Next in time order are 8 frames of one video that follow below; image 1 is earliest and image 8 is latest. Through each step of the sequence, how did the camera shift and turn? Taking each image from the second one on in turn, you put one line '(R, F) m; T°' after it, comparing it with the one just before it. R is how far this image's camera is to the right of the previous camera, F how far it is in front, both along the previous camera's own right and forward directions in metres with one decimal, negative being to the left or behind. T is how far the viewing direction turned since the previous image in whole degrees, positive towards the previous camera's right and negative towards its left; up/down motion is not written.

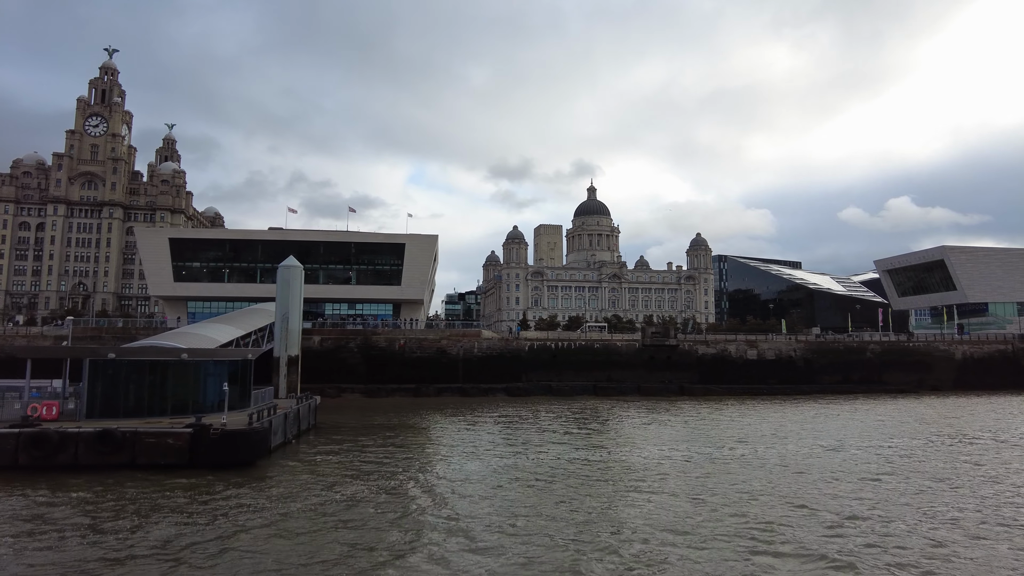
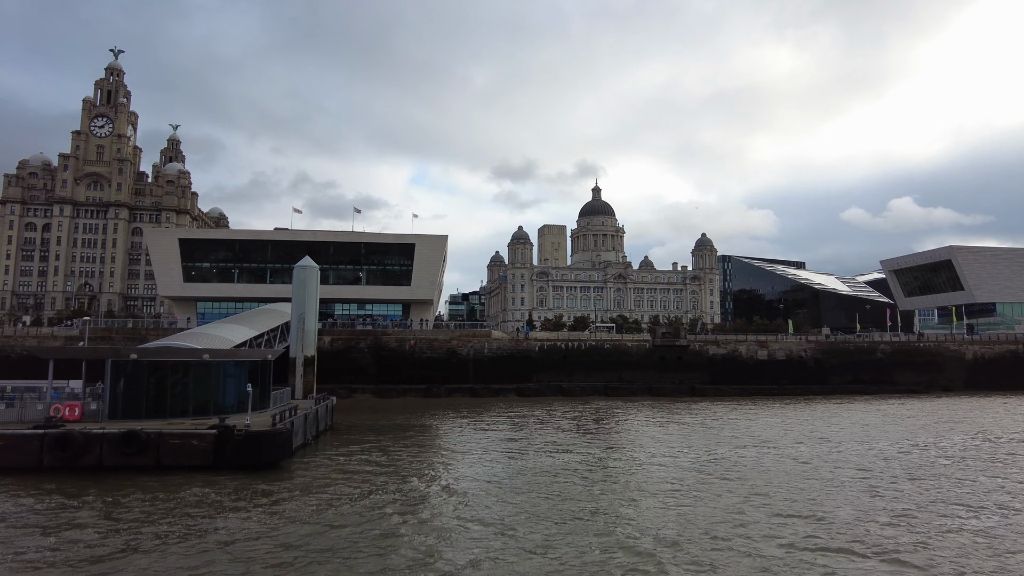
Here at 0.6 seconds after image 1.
(-0.6, +0.1) m; 0°
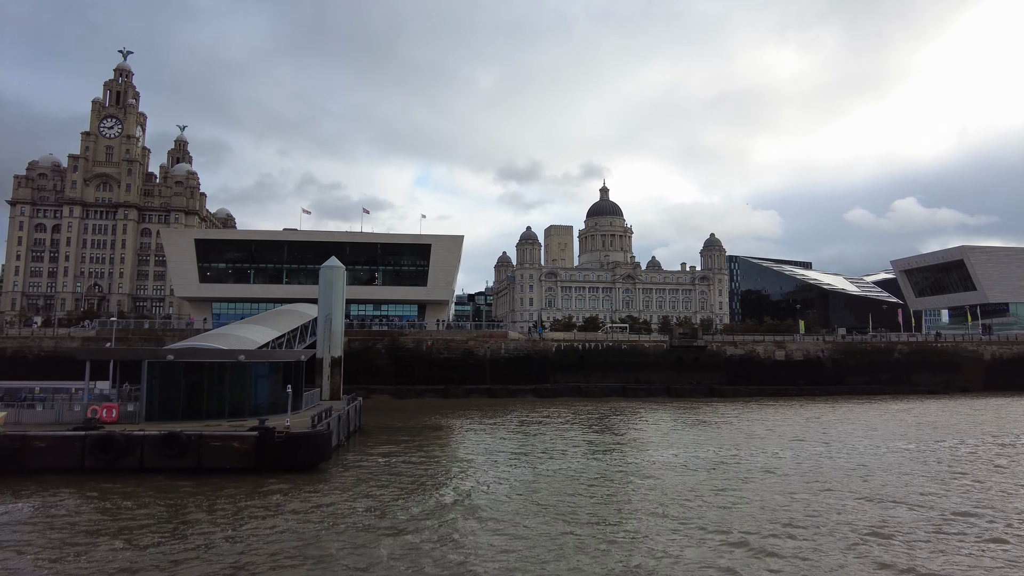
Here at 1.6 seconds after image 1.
(-1.0, +0.2) m; 0°
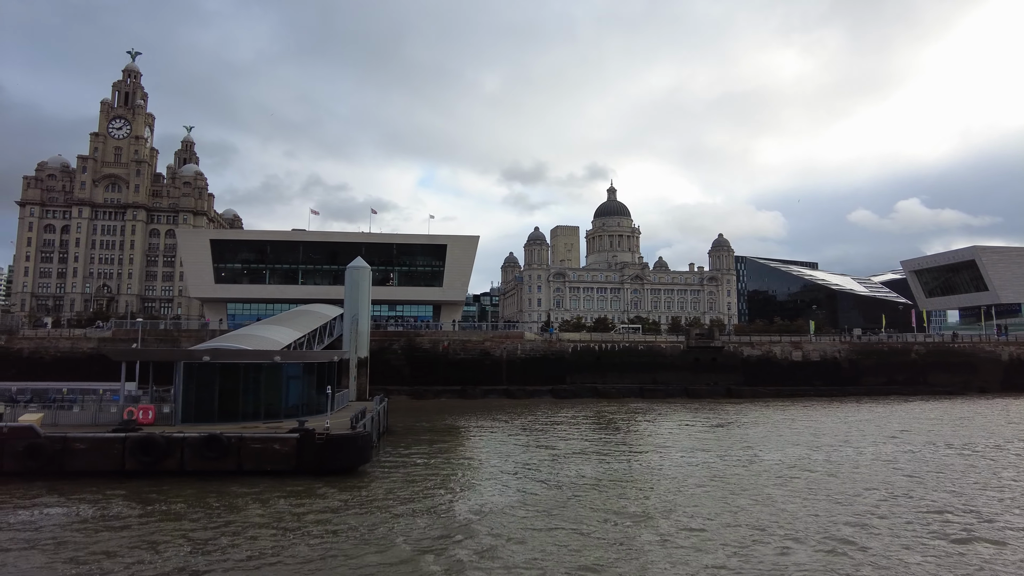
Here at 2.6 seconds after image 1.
(-1.0, +0.2) m; 0°
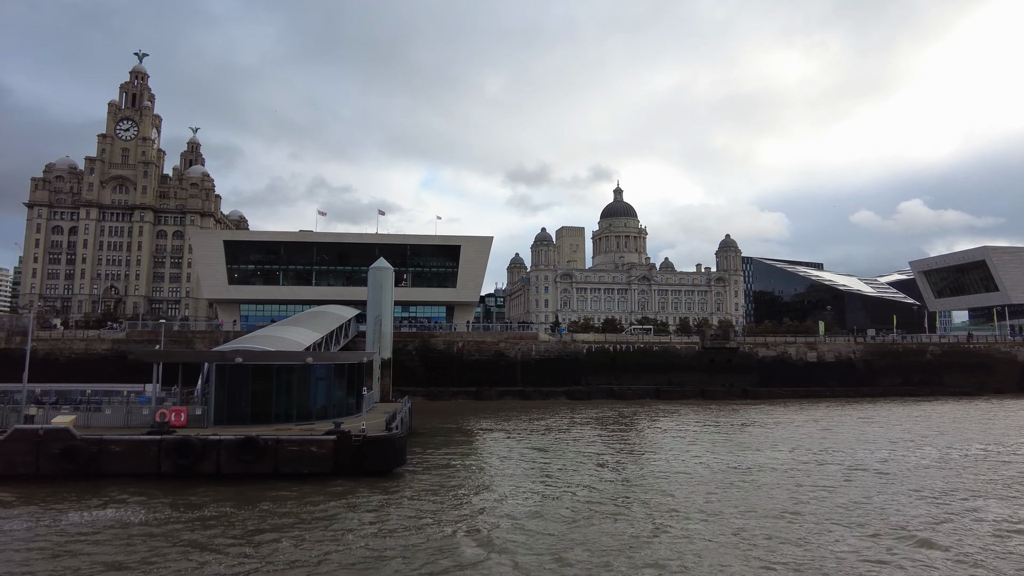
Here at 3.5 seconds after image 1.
(-0.9, +0.1) m; 0°
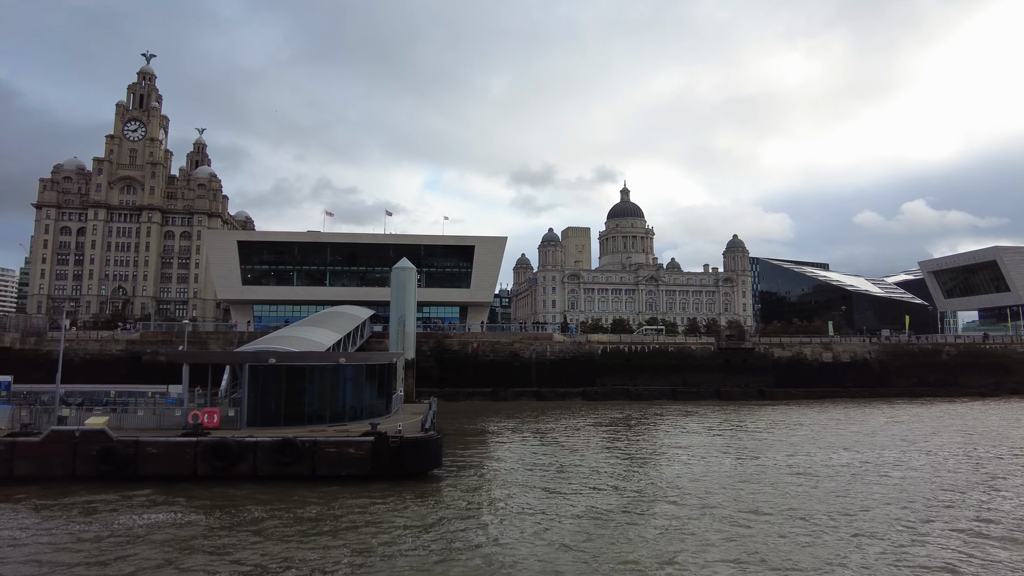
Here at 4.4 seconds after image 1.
(-0.8, +0.2) m; 0°
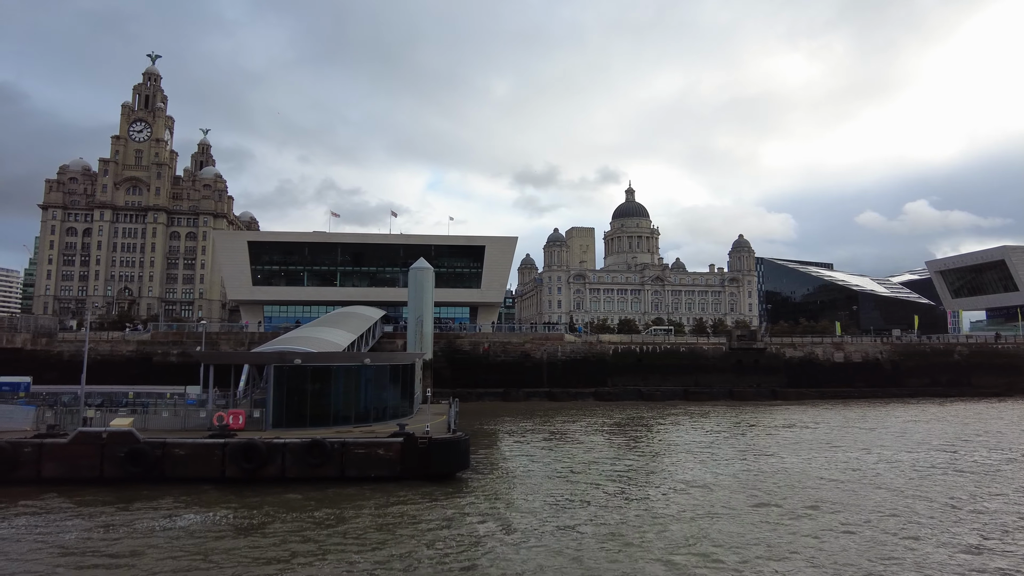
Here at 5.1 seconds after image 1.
(-0.6, +0.1) m; 0°
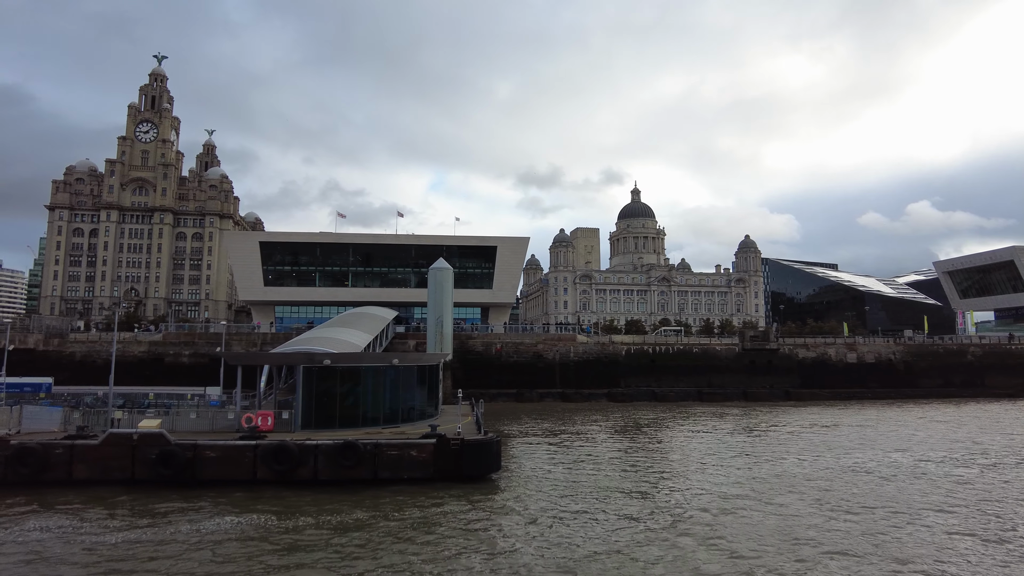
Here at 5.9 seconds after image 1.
(-0.7, +0.1) m; 0°
